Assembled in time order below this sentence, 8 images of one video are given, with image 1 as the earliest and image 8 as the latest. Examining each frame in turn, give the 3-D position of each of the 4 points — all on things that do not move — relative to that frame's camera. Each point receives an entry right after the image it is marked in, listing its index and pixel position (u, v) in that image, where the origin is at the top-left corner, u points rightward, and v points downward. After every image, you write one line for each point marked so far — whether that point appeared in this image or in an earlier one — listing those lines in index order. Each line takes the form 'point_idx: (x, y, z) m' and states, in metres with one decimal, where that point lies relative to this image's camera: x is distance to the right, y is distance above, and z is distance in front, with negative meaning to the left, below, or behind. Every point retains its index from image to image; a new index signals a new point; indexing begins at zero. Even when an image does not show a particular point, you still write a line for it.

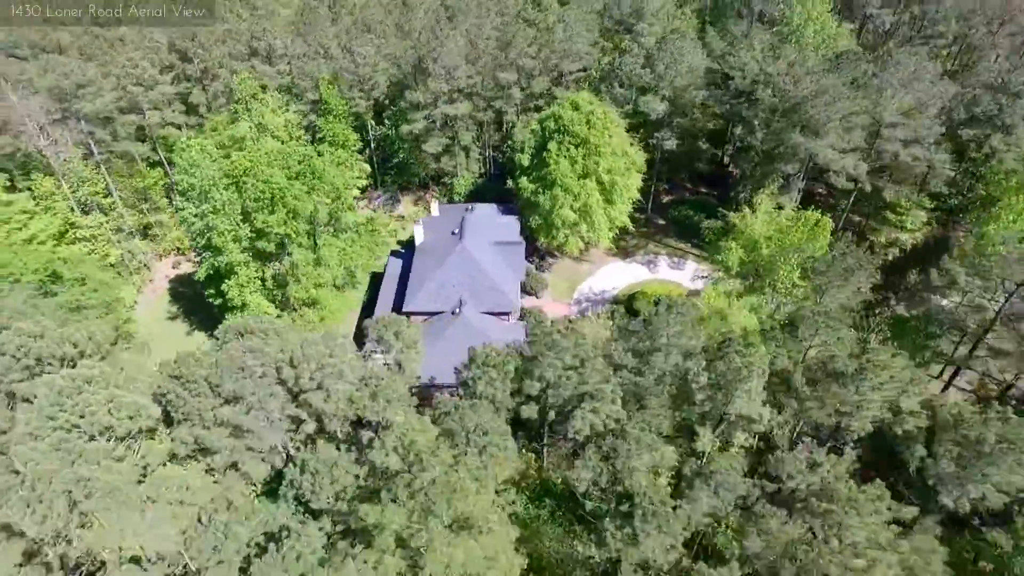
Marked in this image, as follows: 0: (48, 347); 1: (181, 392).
0: (-14.4, -1.6, +19.9) m
1: (-9.8, -2.4, +19.1) m
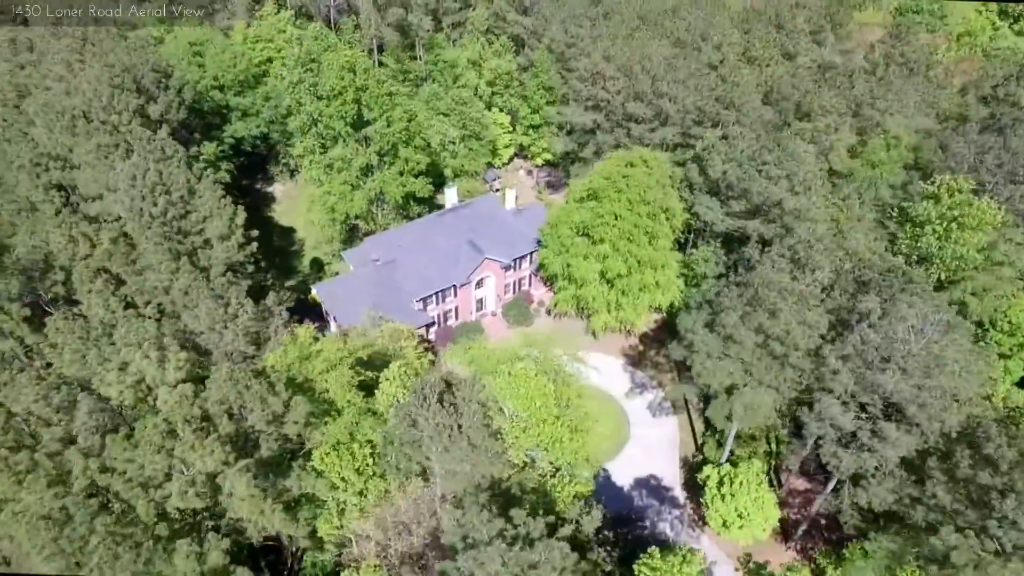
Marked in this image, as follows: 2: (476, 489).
0: (-19.4, +9.5, +31.2) m
1: (-17.8, +6.4, +28.0) m
2: (-0.9, -5.2, +17.2) m
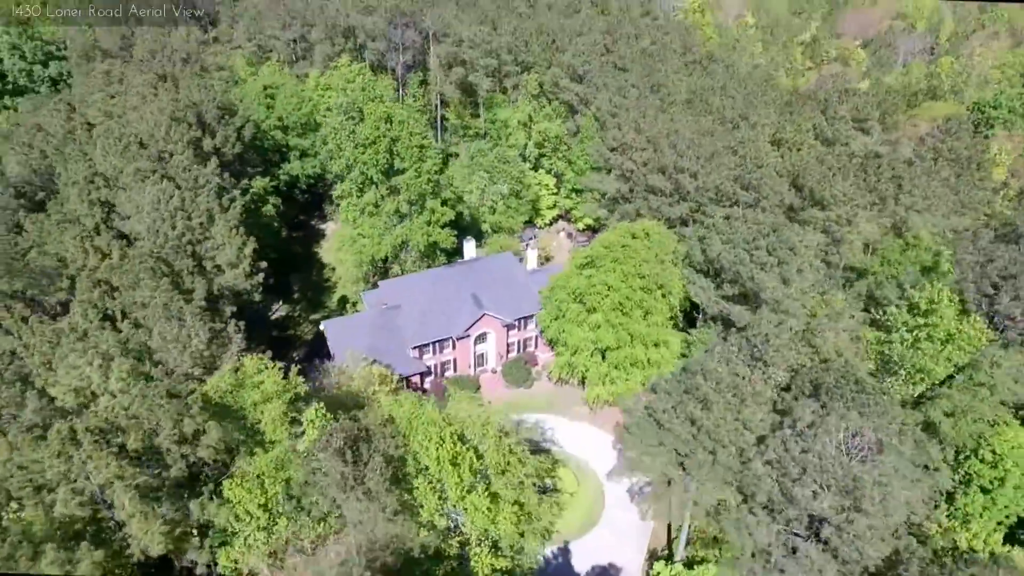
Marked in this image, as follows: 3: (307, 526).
0: (-18.1, +8.9, +34.5) m
1: (-17.4, +5.9, +30.9) m
2: (-3.7, -6.5, +16.9) m
3: (-5.6, -6.4, +18.0) m
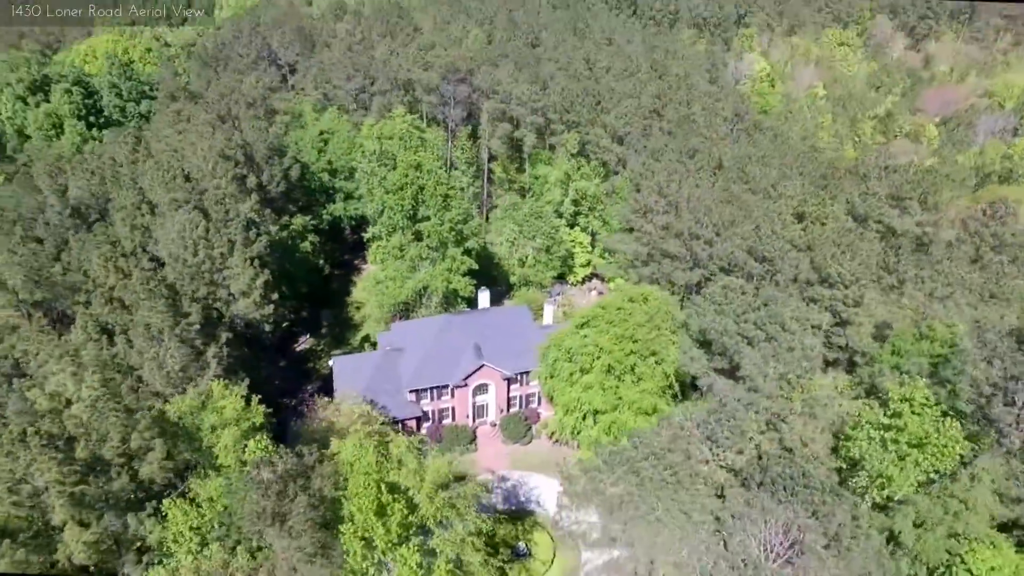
0: (-16.7, +7.5, +37.1) m
1: (-16.7, +4.8, +33.3) m
2: (-5.9, -7.4, +16.8) m
3: (-7.6, -7.3, +18.1) m
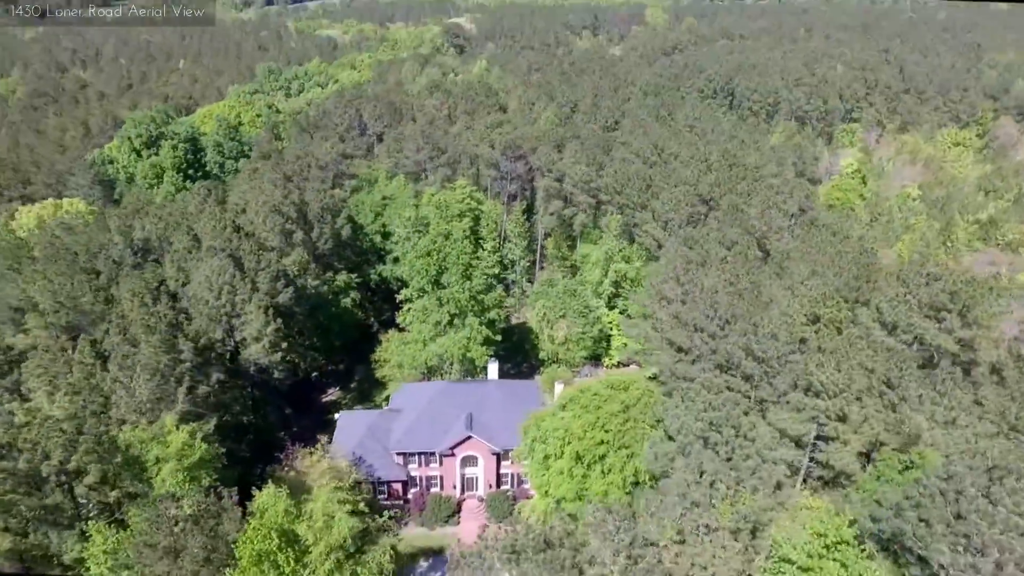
0: (-14.9, +4.8, +40.4) m
1: (-15.7, +2.6, +36.3) m
2: (-9.1, -8.5, +17.1) m
3: (-10.6, -8.4, +18.7) m
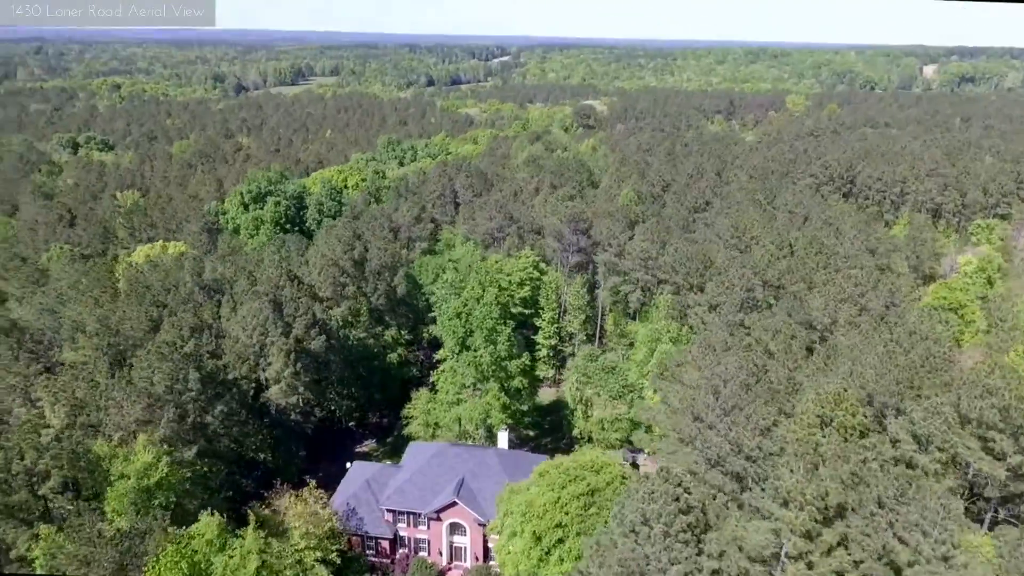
0: (-12.1, +1.7, +43.3) m
1: (-14.0, +0.1, +39.3) m
2: (-12.4, -9.1, +18.1) m
3: (-13.5, -9.1, +19.9) m
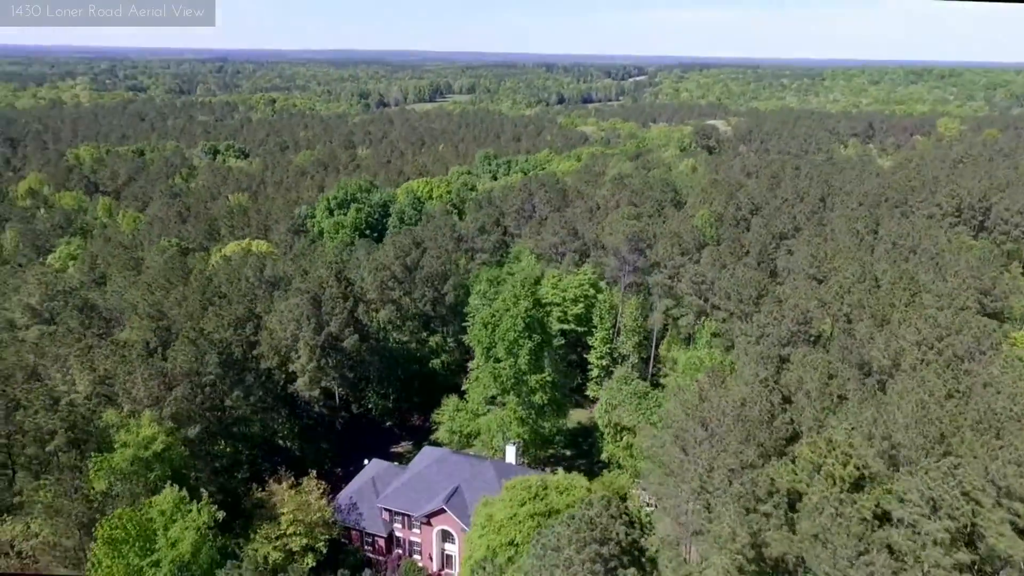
0: (-9.2, +1.5, +45.2) m
1: (-11.9, +0.2, +41.6) m
2: (-14.9, -8.4, +20.3) m
3: (-15.7, -8.4, +22.3) m
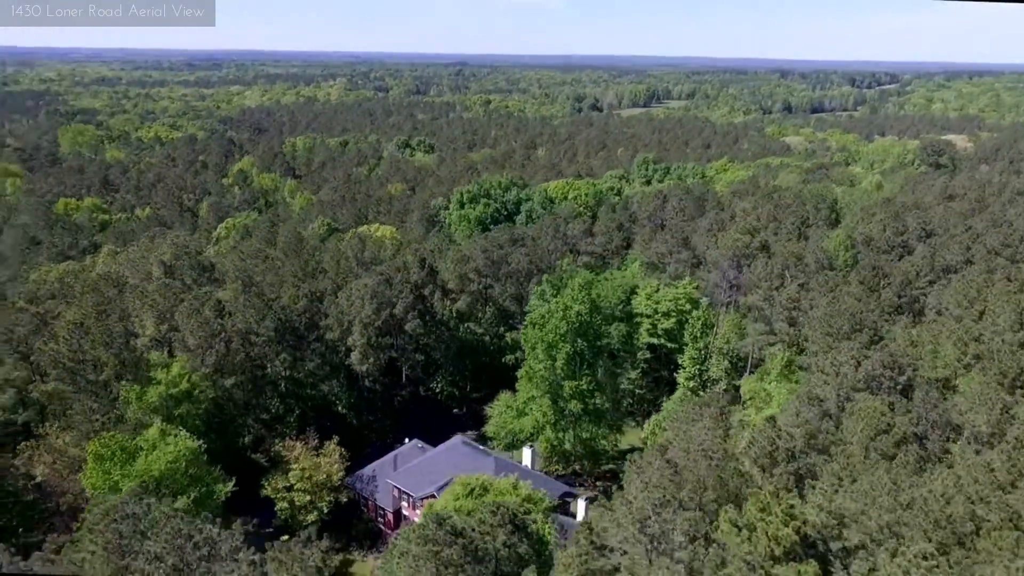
0: (-3.5, +2.2, +46.8) m
1: (-7.3, +1.2, +44.2) m
2: (-17.6, -6.5, +24.9) m
3: (-17.7, -6.5, +27.1) m
